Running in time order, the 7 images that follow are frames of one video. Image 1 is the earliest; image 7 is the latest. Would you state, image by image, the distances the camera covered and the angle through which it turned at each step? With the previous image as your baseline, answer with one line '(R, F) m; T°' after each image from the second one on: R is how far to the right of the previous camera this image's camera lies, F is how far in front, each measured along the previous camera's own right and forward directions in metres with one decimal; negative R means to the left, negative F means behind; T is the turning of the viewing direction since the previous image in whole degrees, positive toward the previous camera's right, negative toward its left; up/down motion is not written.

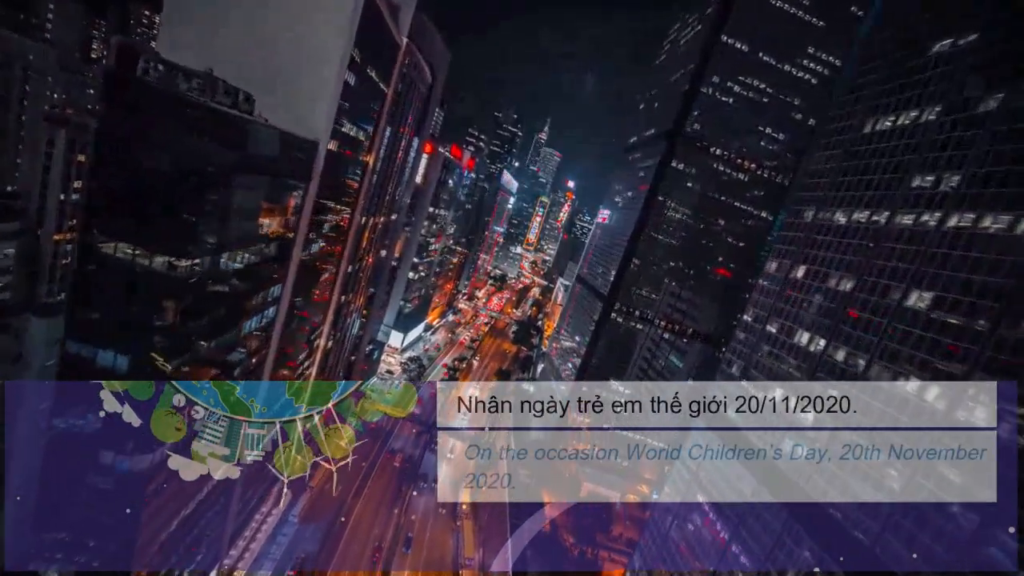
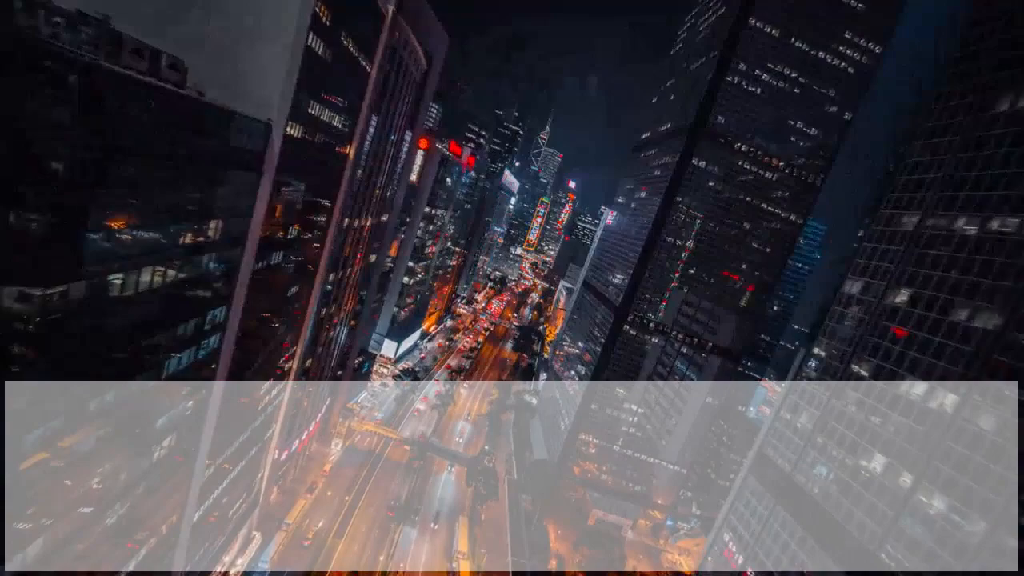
(-0.3, +4.6) m; 0°
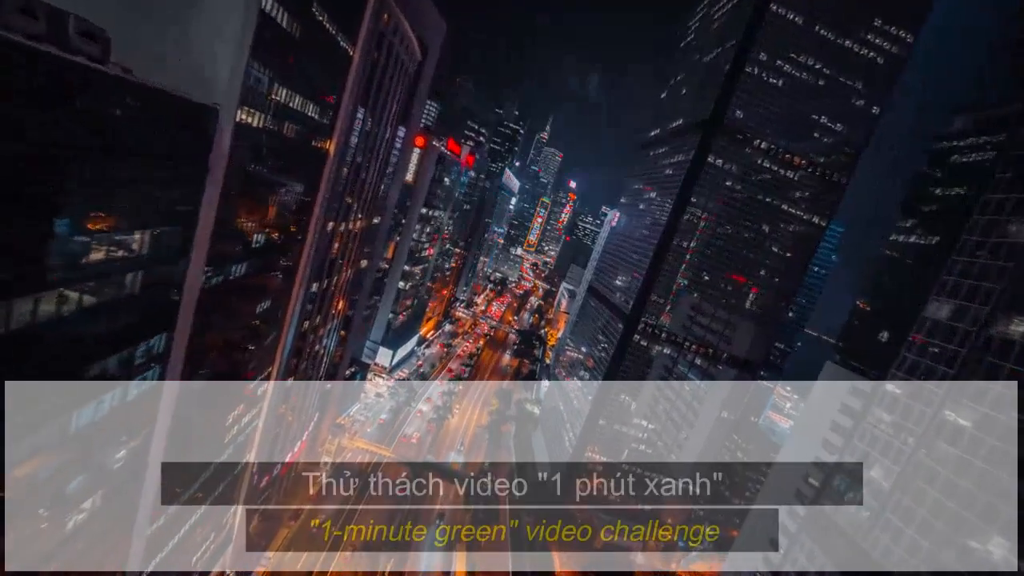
(-0.2, +3.1) m; 0°
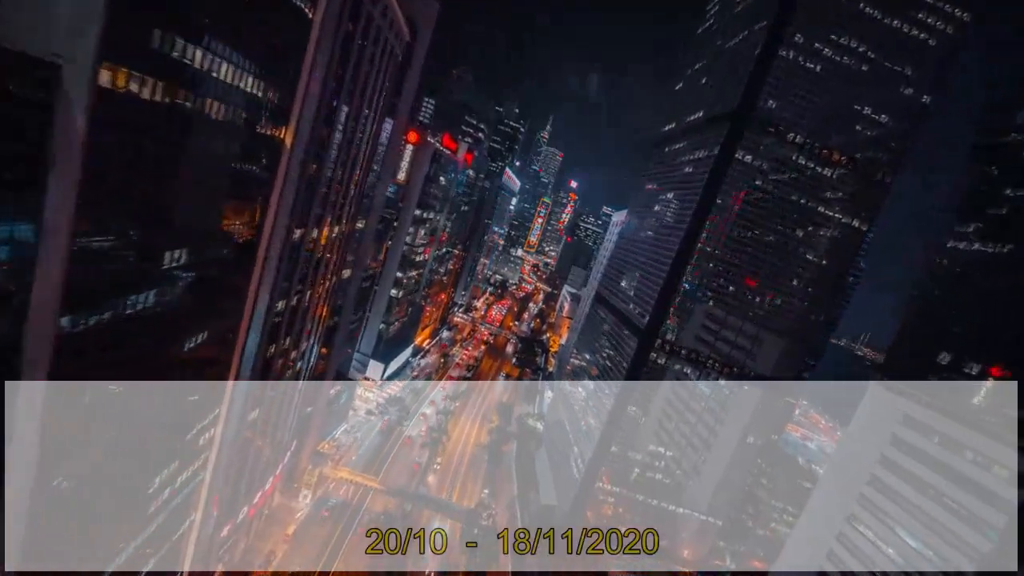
(-0.2, +4.7) m; 0°
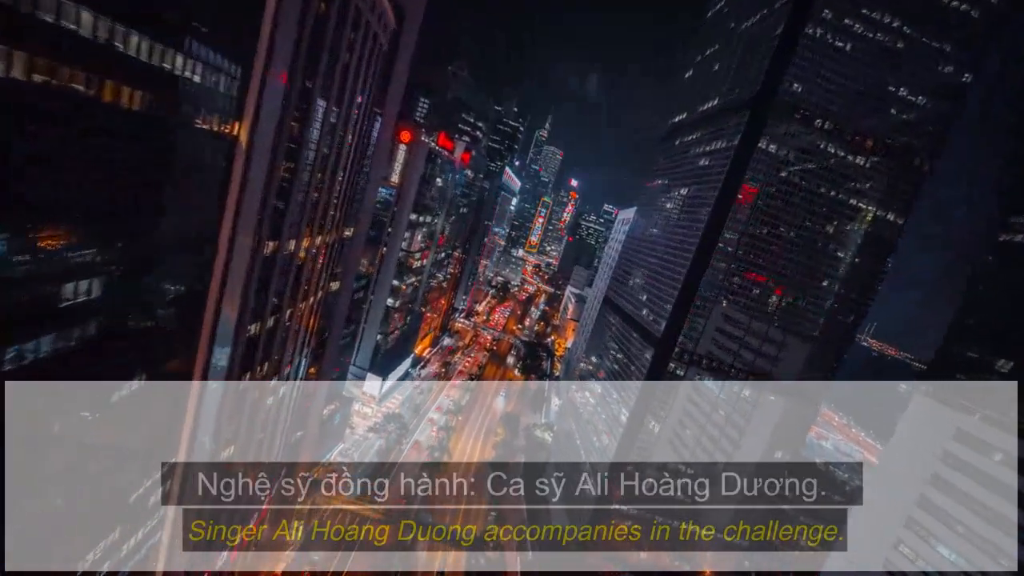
(-0.1, +3.2) m; 0°
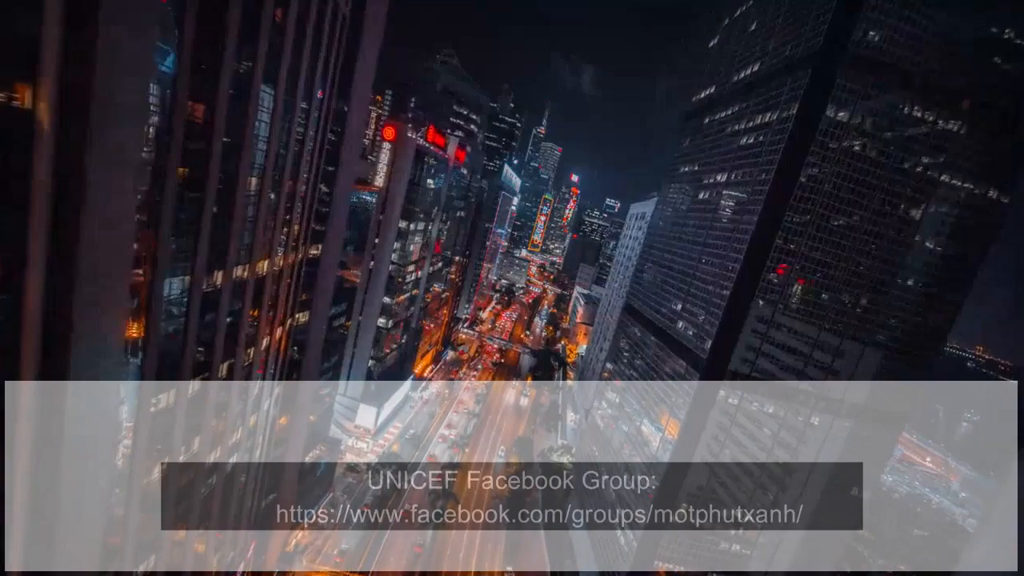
(-0.2, +6.7) m; -1°
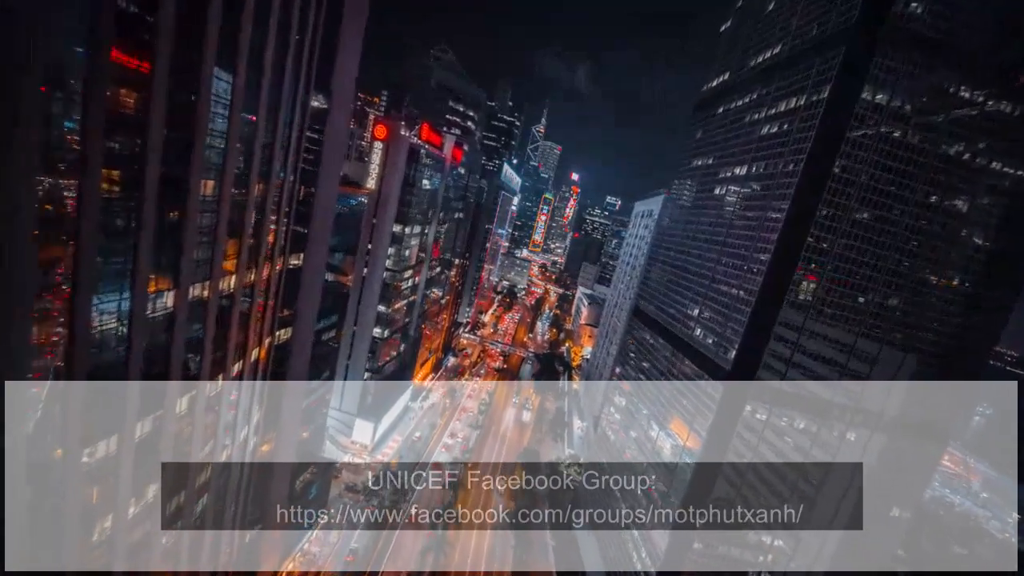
(-0.1, +2.7) m; 0°
